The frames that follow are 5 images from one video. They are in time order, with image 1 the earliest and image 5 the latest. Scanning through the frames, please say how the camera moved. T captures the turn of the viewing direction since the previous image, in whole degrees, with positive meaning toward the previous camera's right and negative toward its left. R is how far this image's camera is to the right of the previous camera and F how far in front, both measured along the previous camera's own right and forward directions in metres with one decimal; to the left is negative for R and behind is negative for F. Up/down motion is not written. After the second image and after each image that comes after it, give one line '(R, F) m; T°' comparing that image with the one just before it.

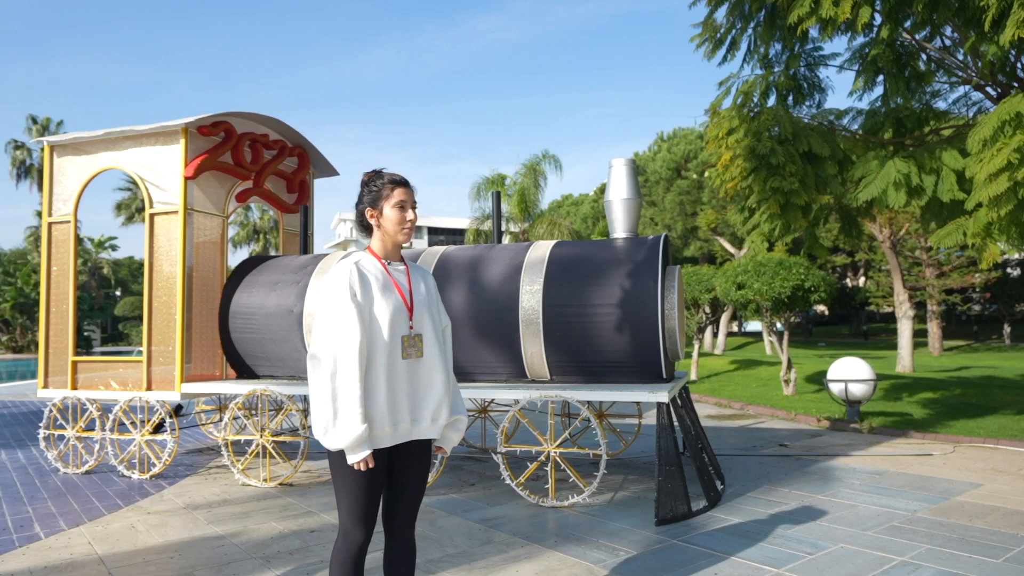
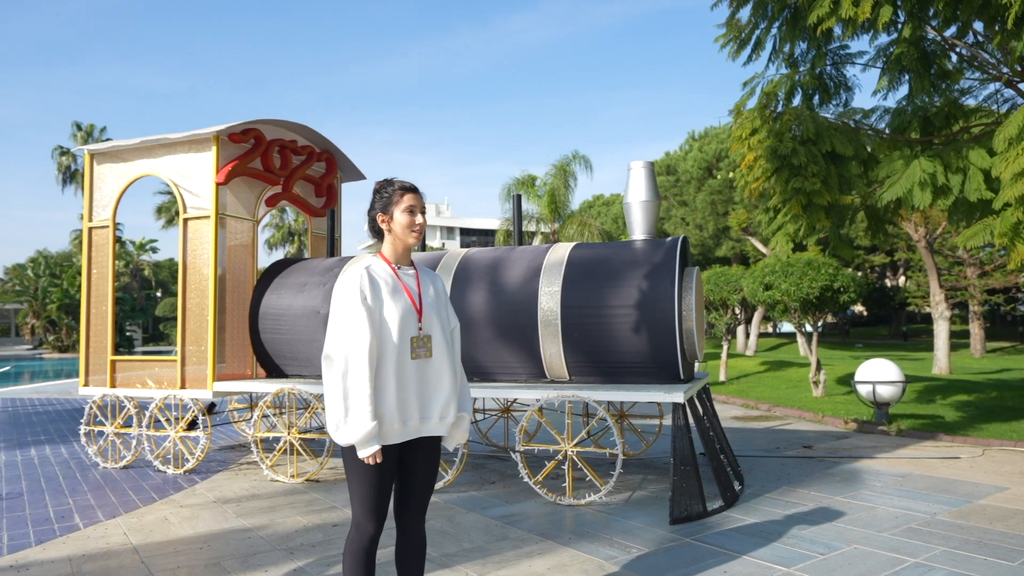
(+0.2, -0.2) m; -3°
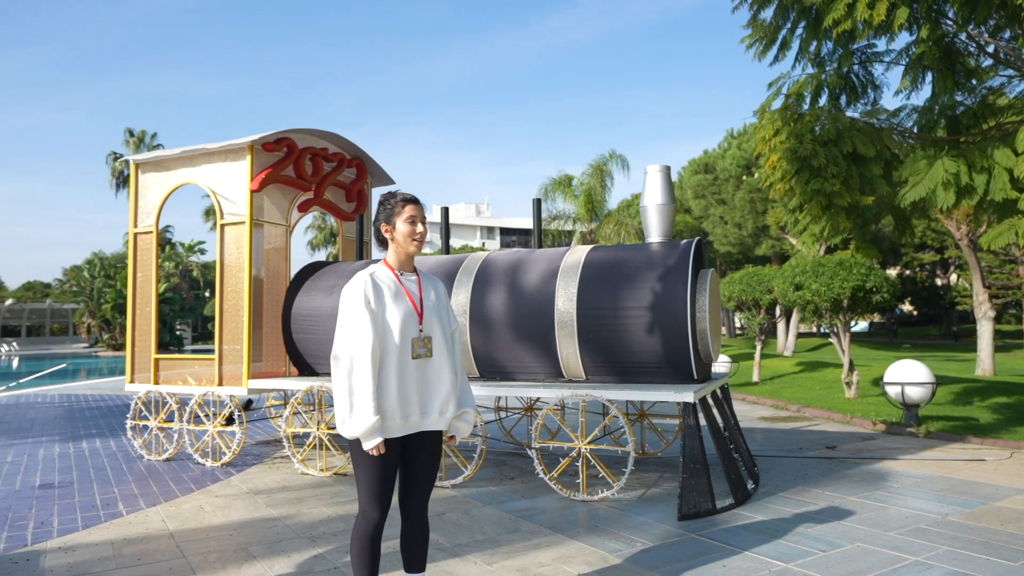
(+0.4, -0.4) m; -3°
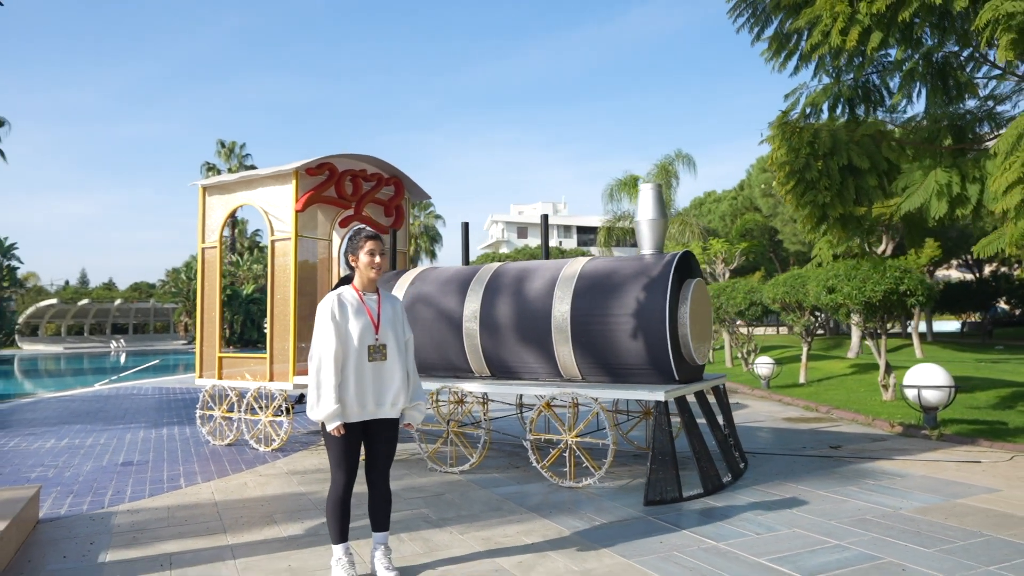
(+1.4, -1.3) m; -7°
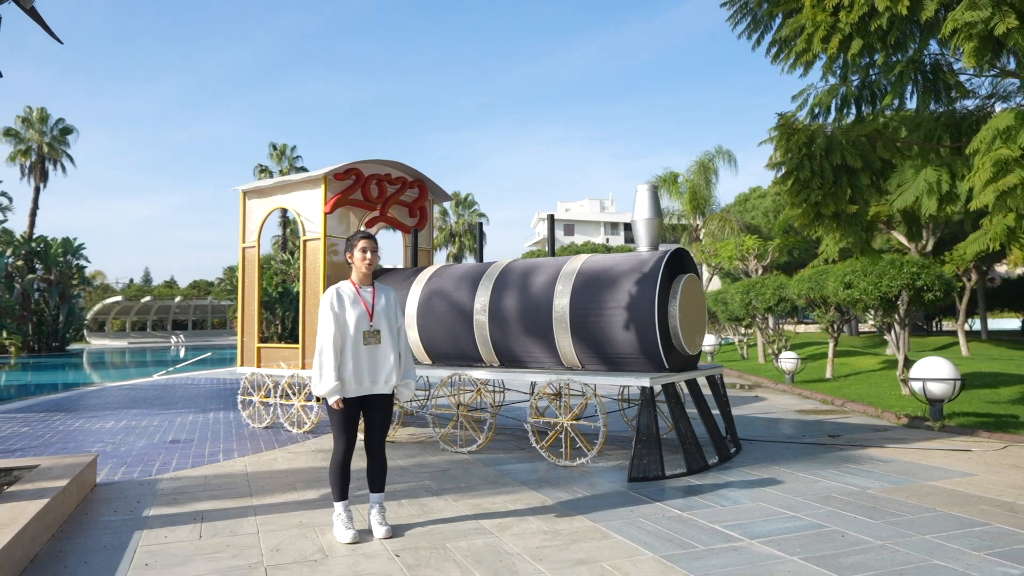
(+0.9, -1.1) m; -4°
